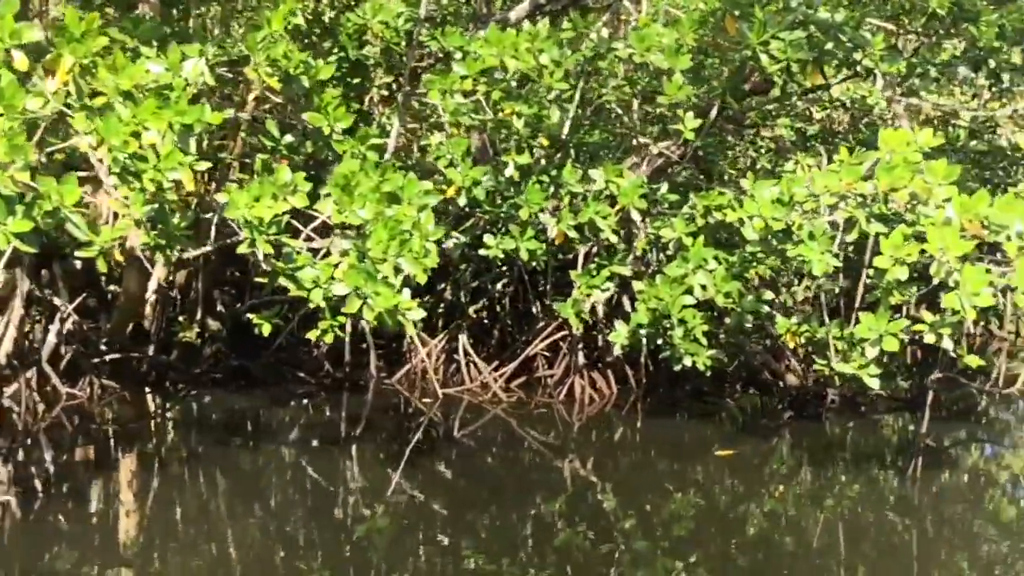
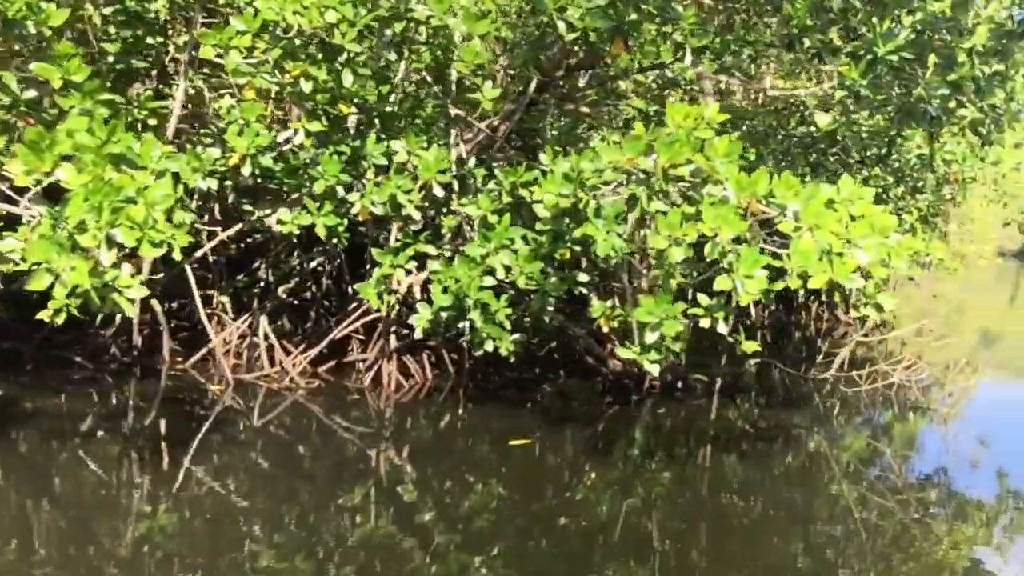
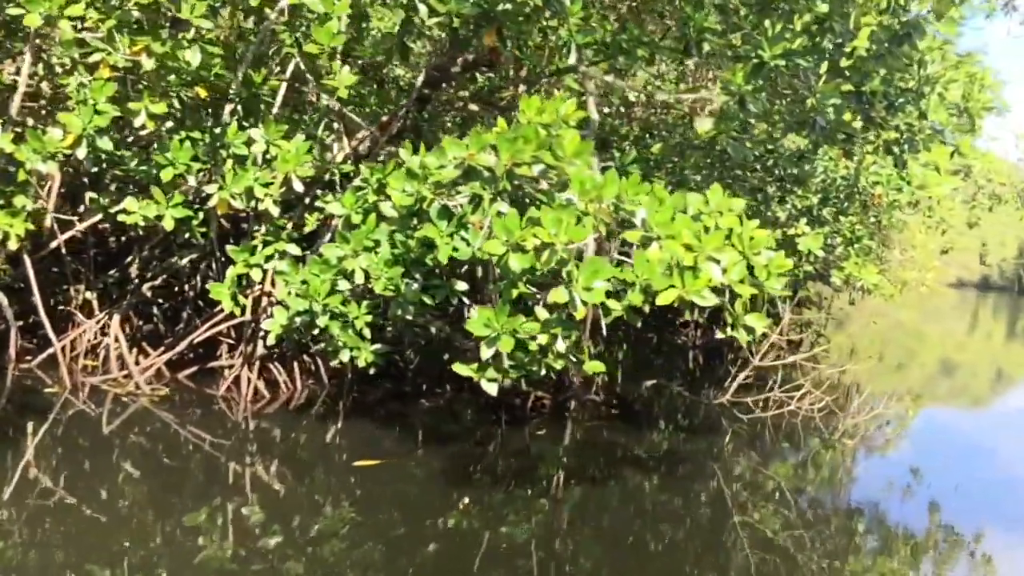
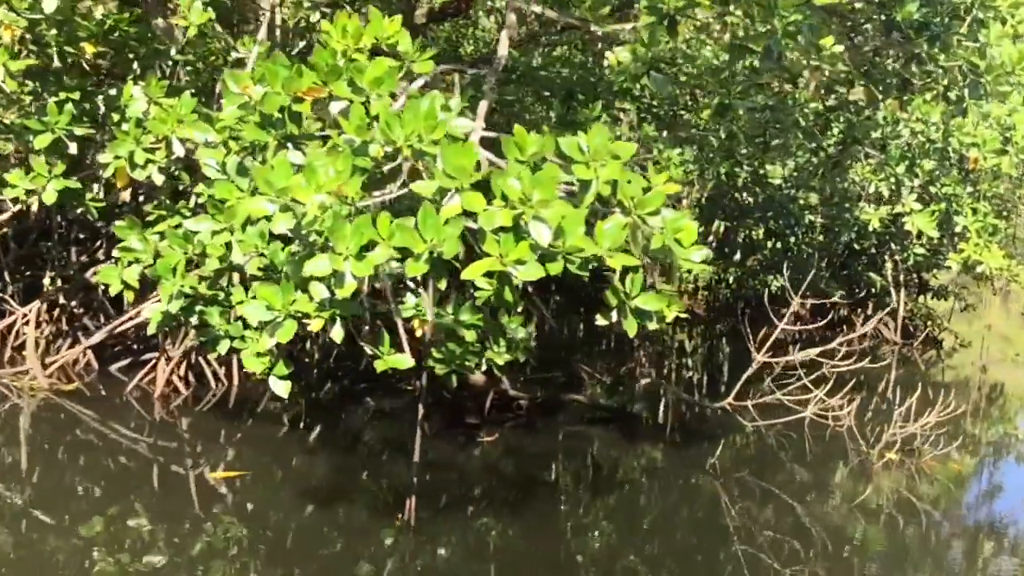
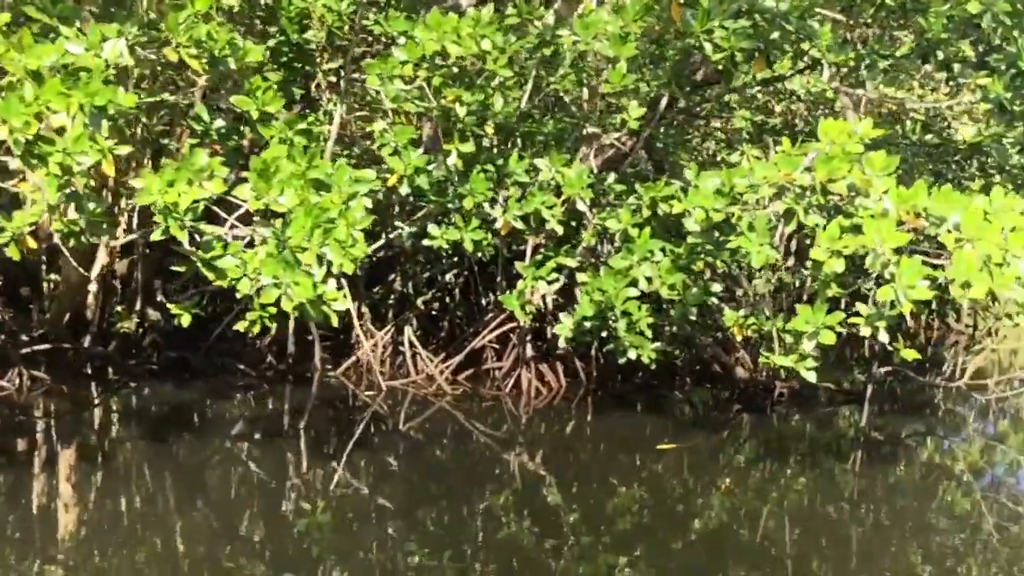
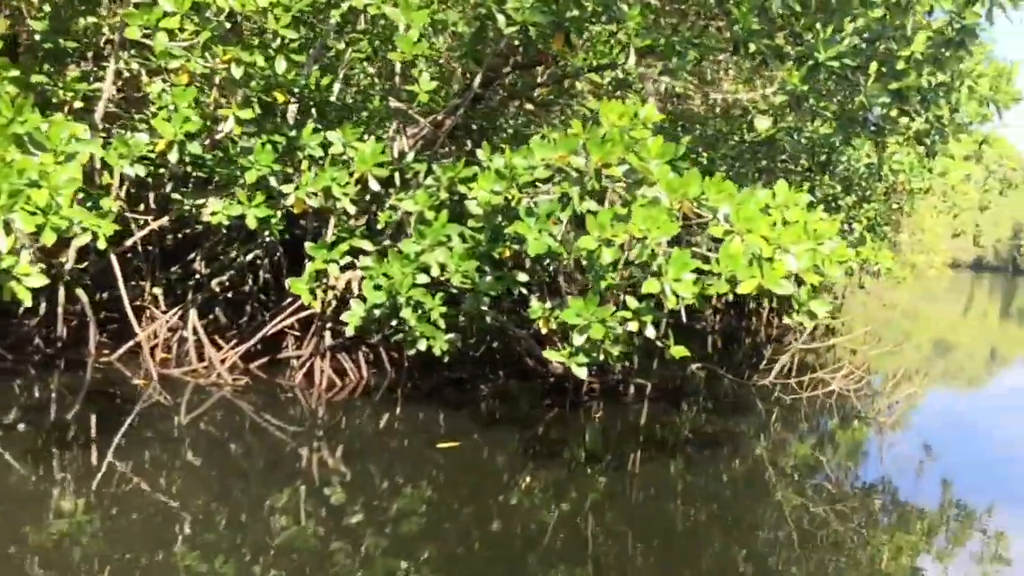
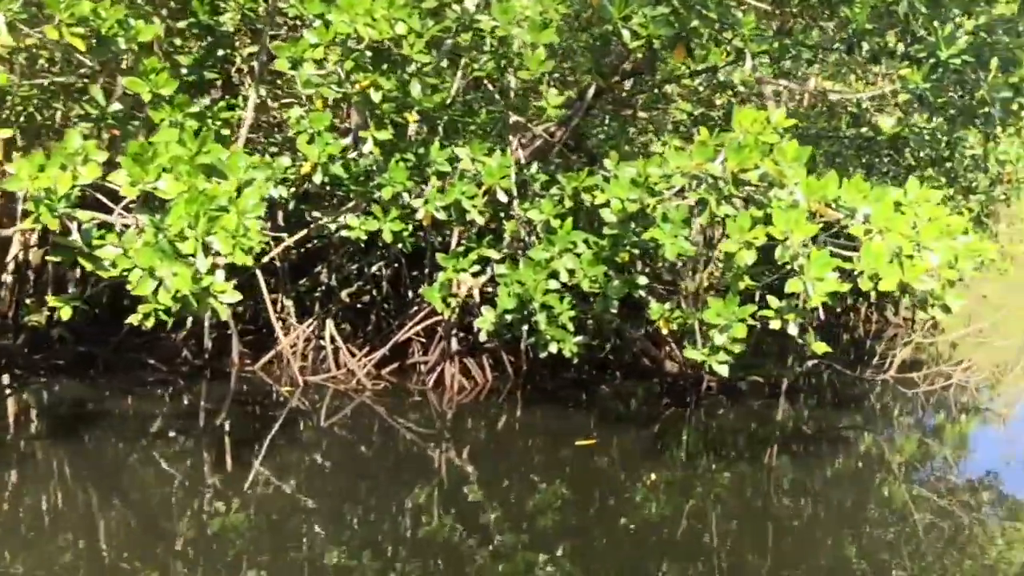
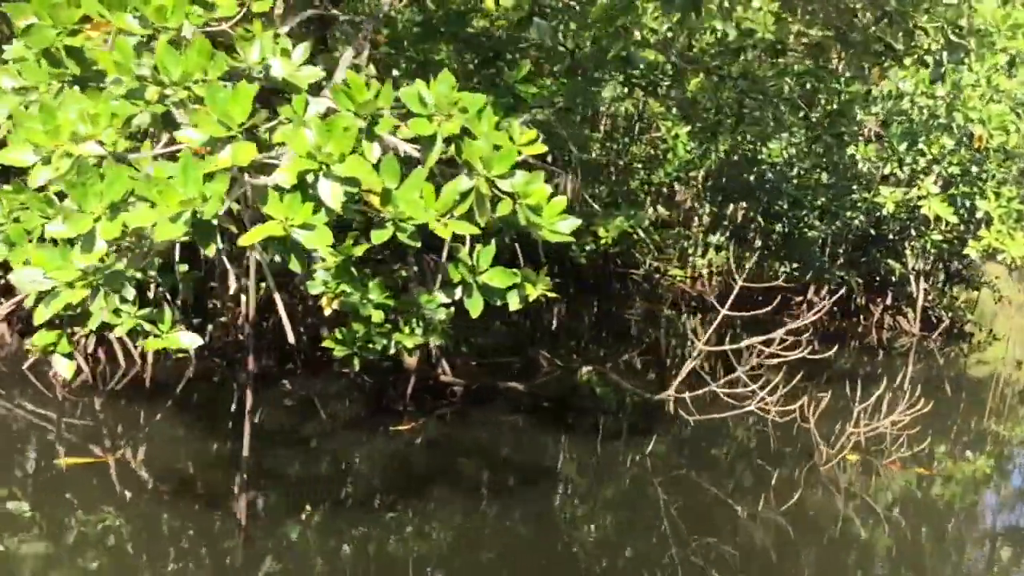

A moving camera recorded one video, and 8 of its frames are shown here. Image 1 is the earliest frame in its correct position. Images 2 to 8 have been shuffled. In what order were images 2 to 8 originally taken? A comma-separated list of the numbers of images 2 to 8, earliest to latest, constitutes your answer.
5, 7, 2, 6, 3, 4, 8
